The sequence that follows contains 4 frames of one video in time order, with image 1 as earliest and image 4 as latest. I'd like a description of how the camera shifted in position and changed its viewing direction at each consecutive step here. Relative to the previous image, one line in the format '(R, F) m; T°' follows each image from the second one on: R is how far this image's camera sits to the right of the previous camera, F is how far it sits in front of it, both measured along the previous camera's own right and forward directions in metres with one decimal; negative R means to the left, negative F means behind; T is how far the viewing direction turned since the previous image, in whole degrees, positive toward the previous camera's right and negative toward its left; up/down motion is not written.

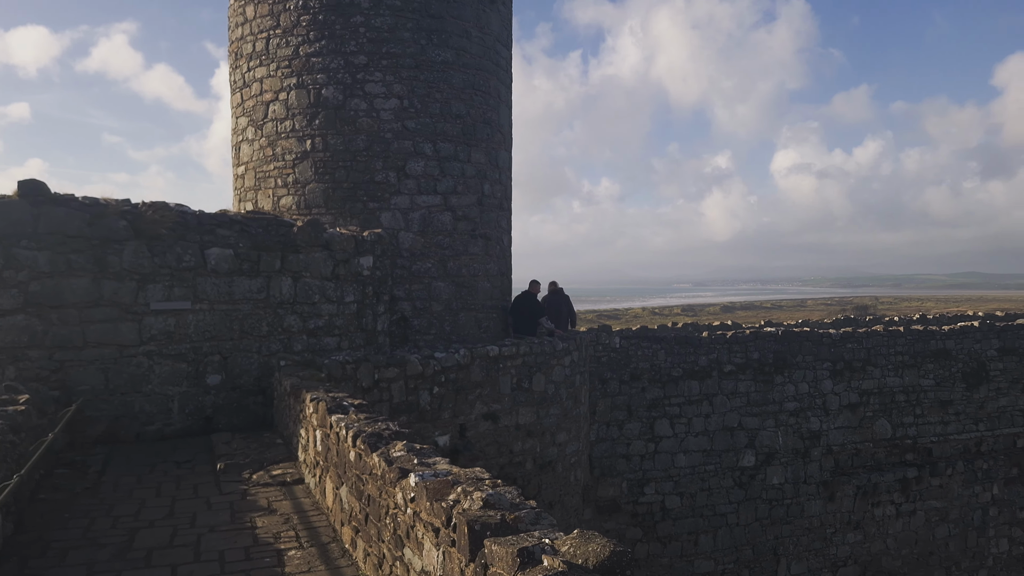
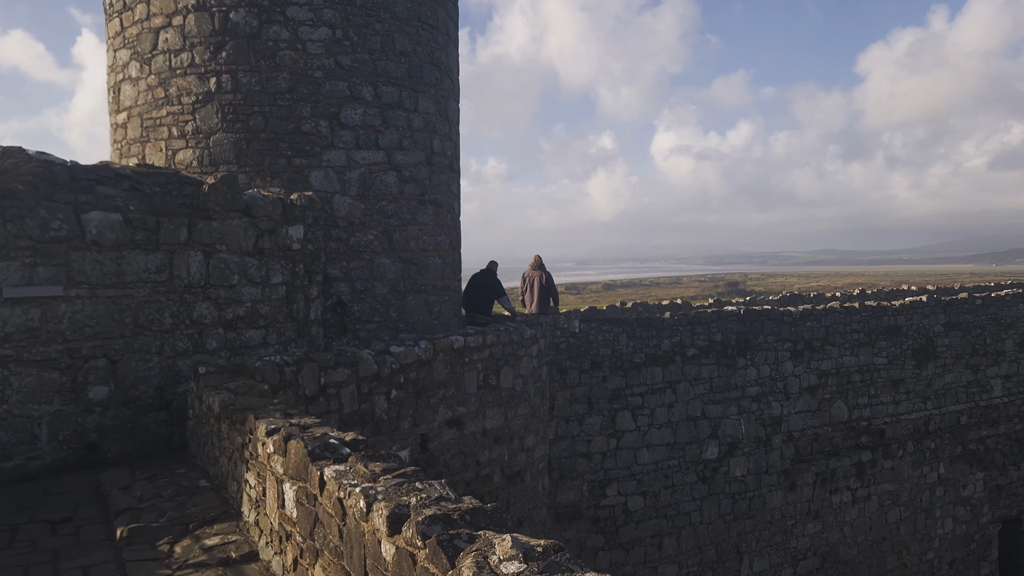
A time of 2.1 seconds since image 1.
(-0.6, +1.4) m; +8°
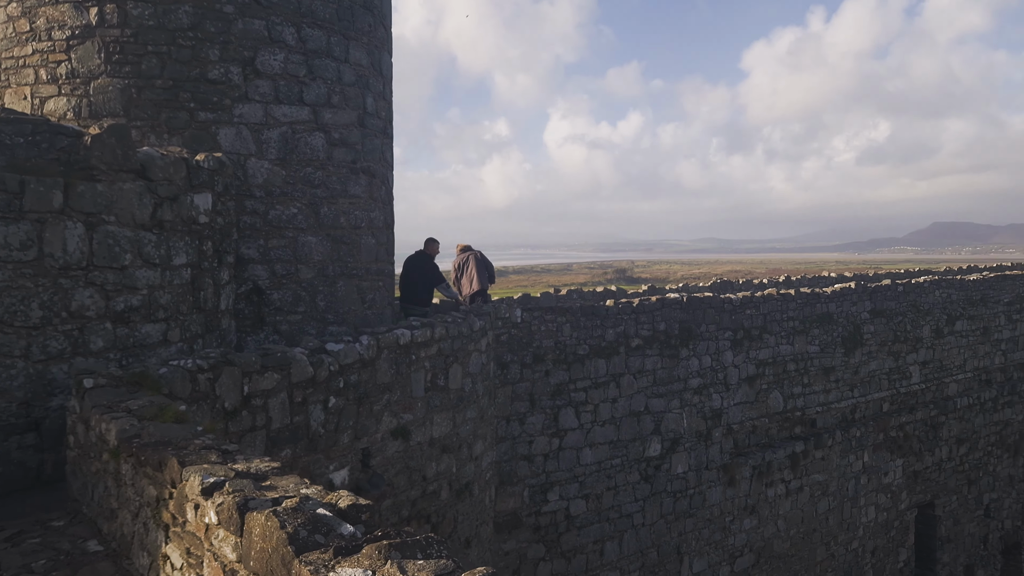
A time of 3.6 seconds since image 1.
(-0.4, +0.9) m; +8°
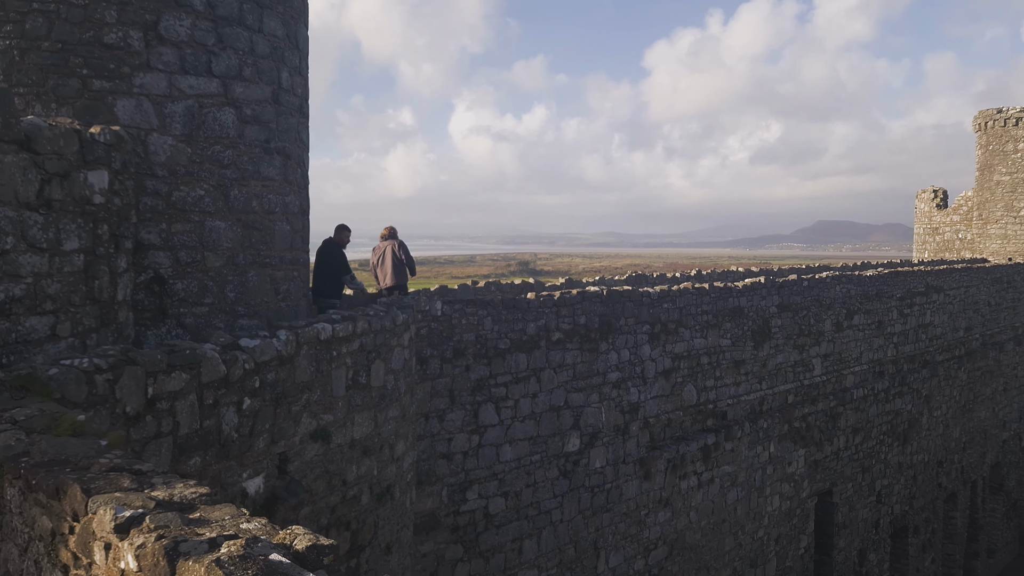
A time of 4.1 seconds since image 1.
(-0.2, +0.3) m; +7°
